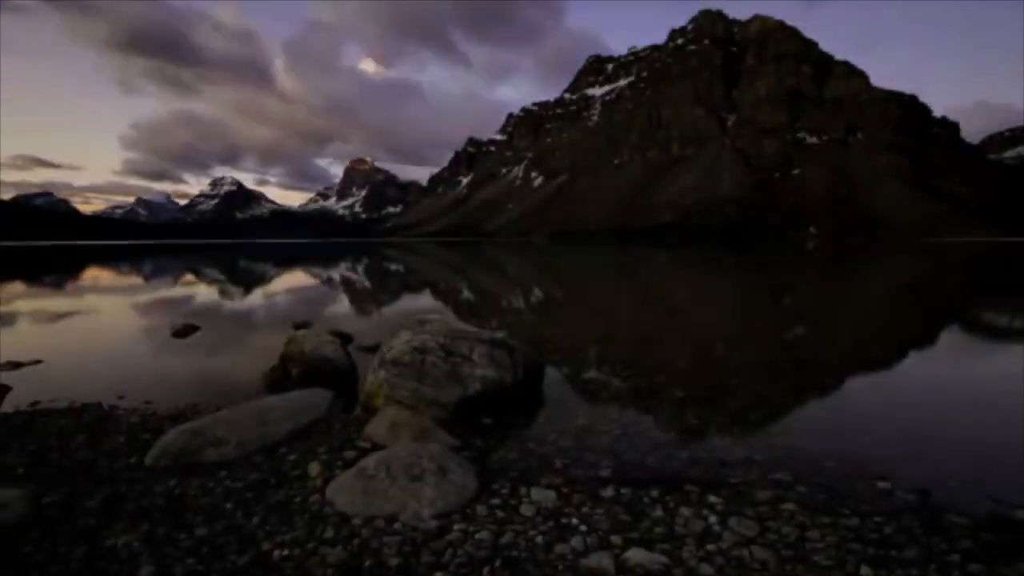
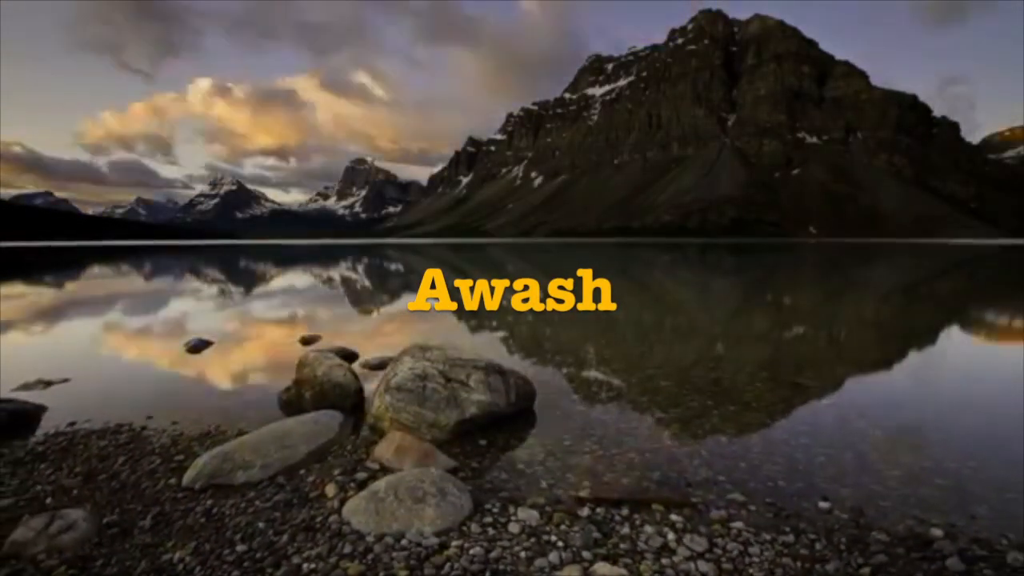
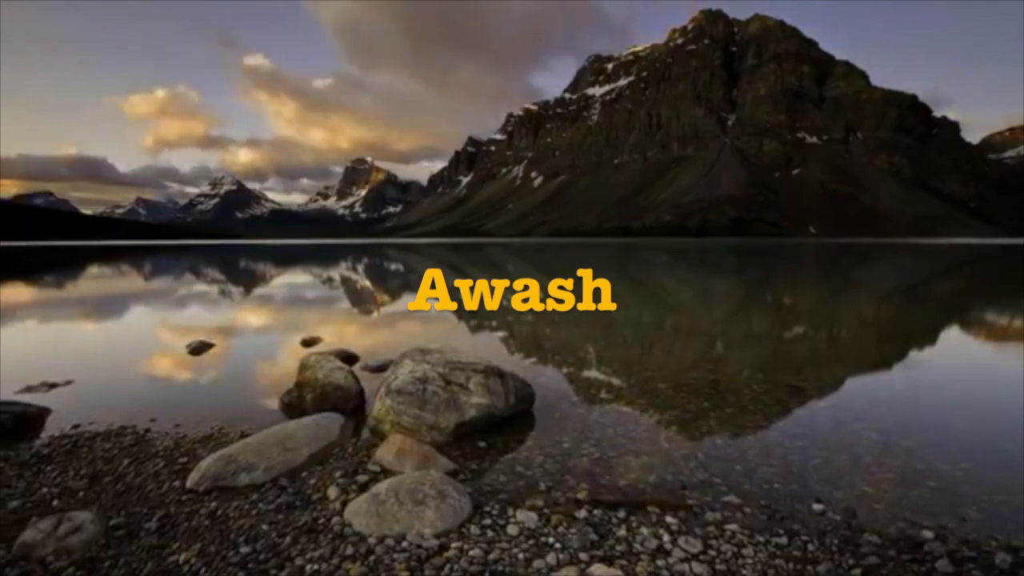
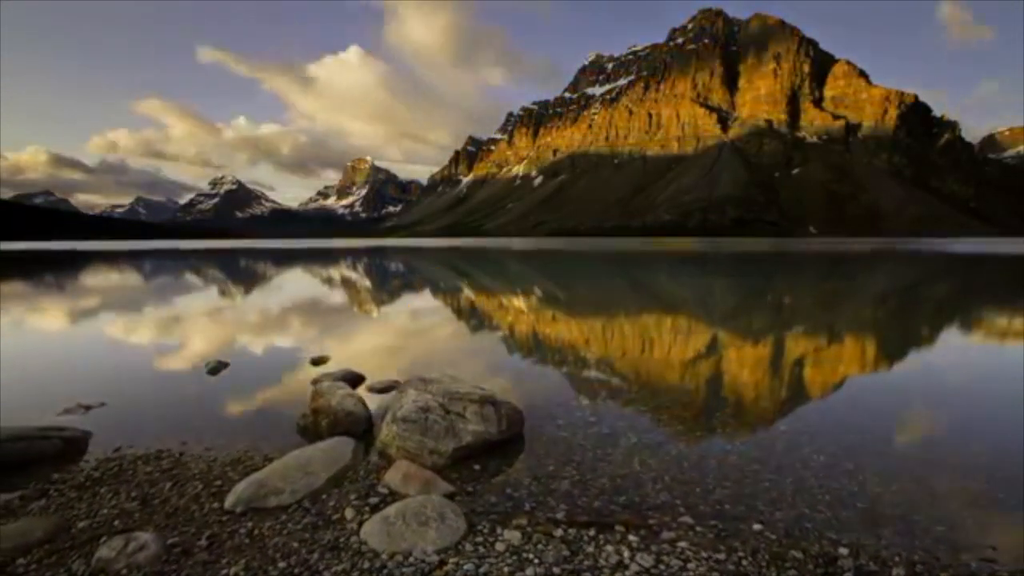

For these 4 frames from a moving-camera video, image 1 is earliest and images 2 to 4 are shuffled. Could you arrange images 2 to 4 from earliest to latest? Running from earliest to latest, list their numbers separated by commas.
2, 3, 4
